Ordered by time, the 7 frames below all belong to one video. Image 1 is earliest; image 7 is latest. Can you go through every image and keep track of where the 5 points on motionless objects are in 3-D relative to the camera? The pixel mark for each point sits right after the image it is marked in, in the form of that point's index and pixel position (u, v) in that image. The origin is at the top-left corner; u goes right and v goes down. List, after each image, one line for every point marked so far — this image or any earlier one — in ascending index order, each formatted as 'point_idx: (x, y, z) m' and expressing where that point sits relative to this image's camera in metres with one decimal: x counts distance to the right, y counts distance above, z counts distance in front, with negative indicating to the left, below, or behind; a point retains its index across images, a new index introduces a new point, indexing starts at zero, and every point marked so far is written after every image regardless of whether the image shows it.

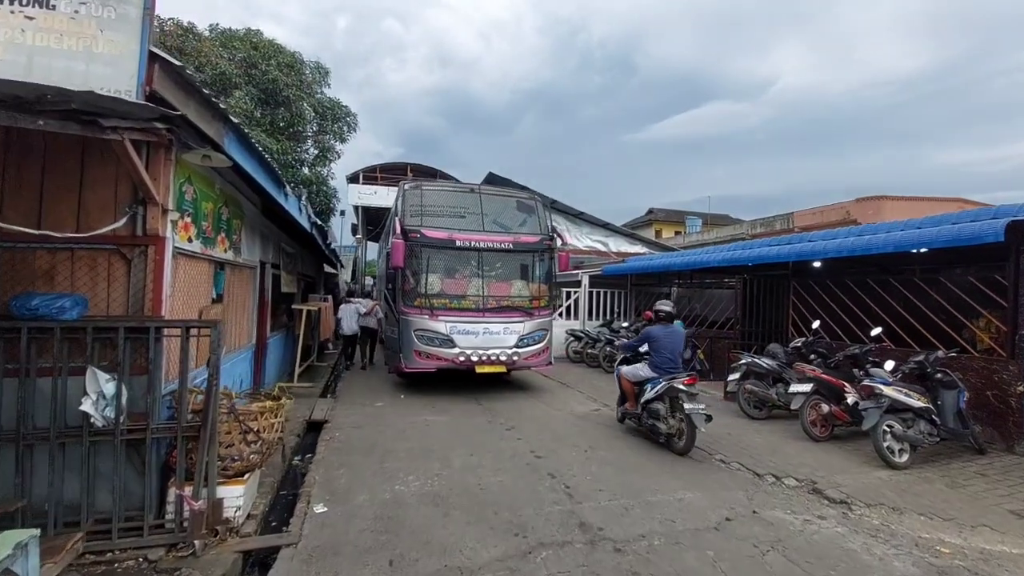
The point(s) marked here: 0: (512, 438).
0: (0.0, -2.0, +6.7) m
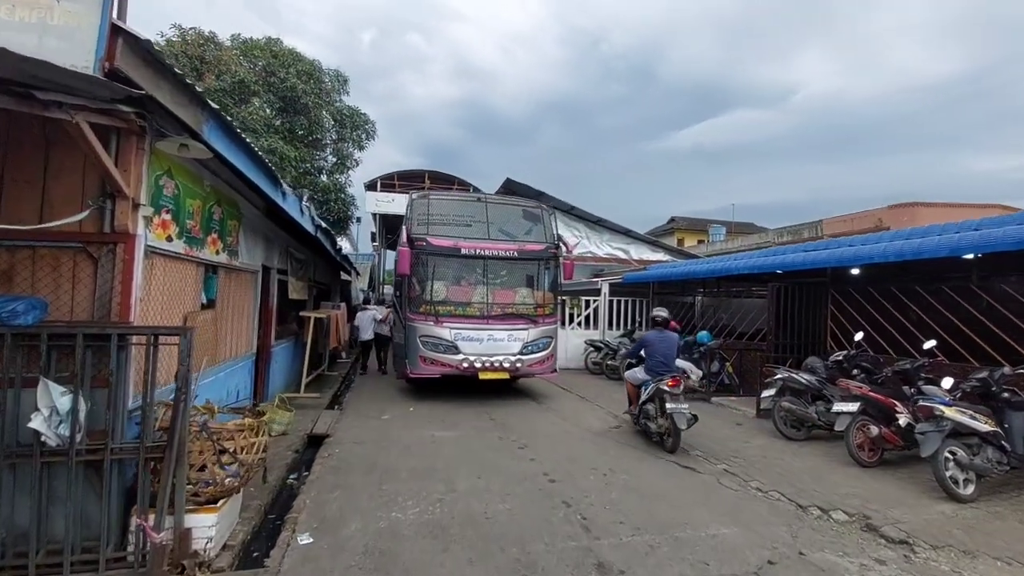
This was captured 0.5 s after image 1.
0: (+0.2, -2.1, +6.1) m
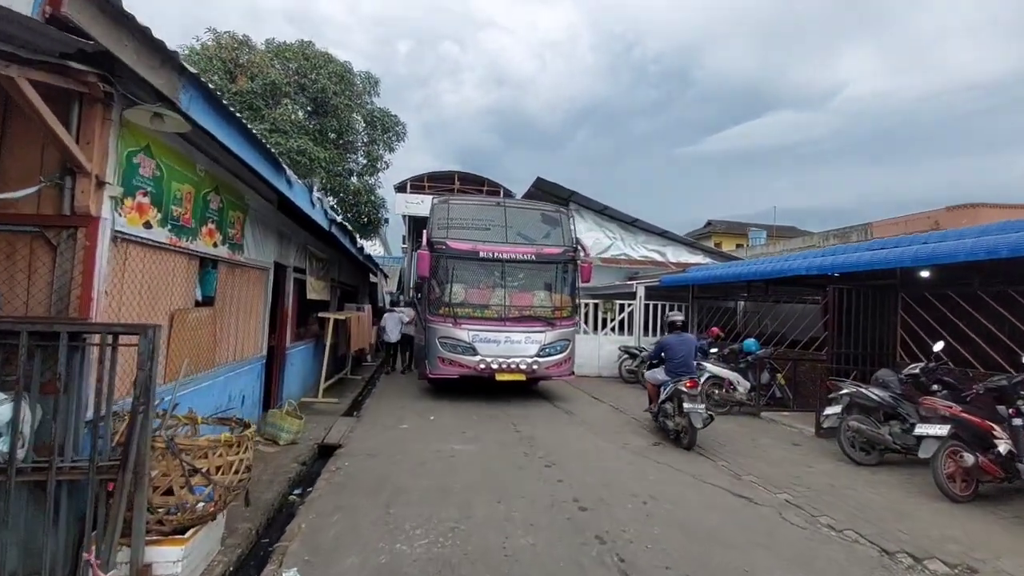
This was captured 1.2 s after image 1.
0: (+0.4, -2.1, +5.4) m
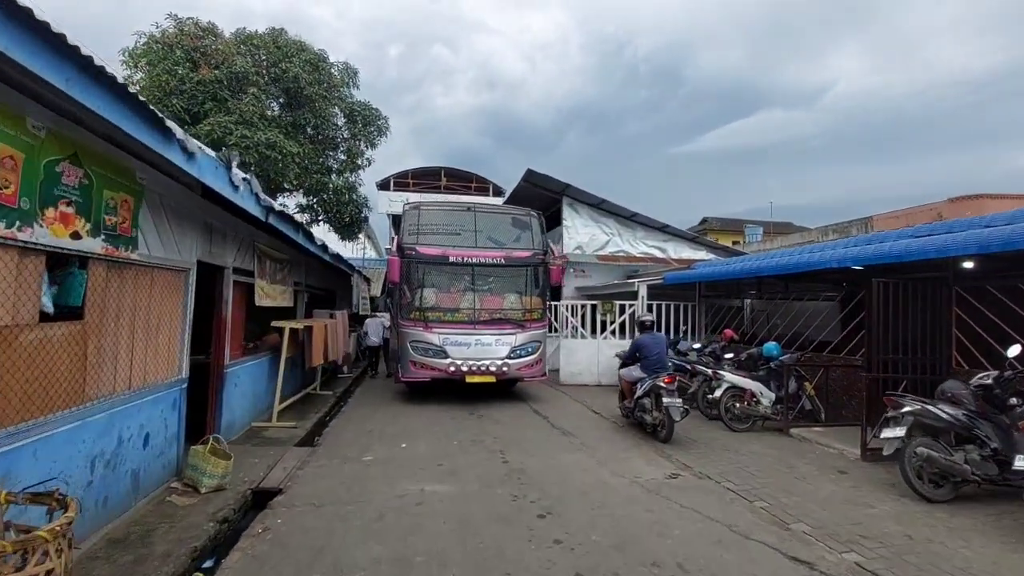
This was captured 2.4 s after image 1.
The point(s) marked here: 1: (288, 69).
0: (+0.3, -2.1, +4.1) m
1: (-8.0, +7.8, +18.0) m
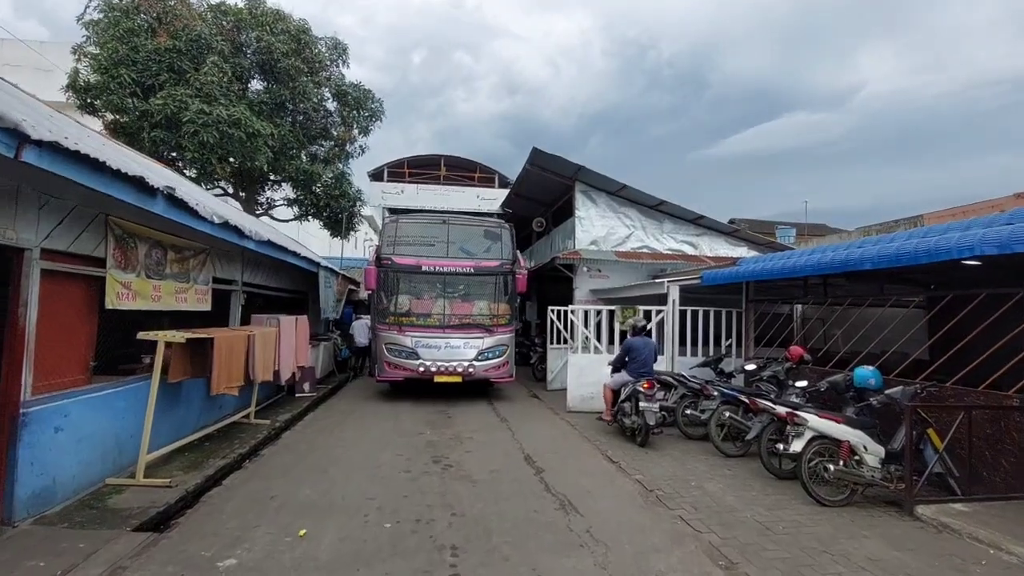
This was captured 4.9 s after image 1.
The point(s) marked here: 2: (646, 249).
0: (-0.1, -2.0, +1.5) m
1: (-7.9, +7.8, +15.8) m
2: (+3.8, +1.1, +14.2) m
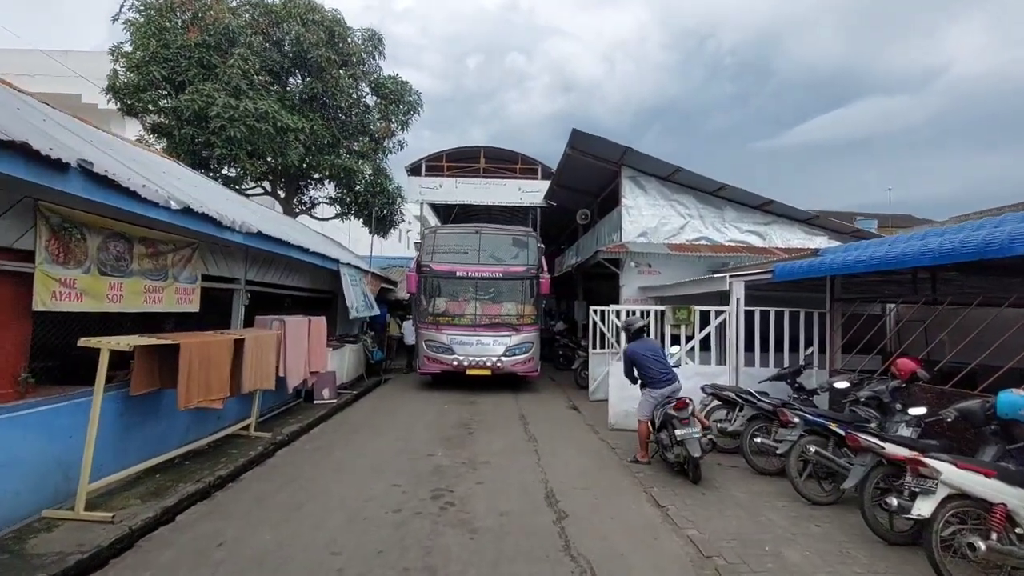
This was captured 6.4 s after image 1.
0: (-0.5, -2.0, +0.3) m
1: (-6.7, +7.8, +15.4) m
2: (+4.8, +1.2, +12.4) m
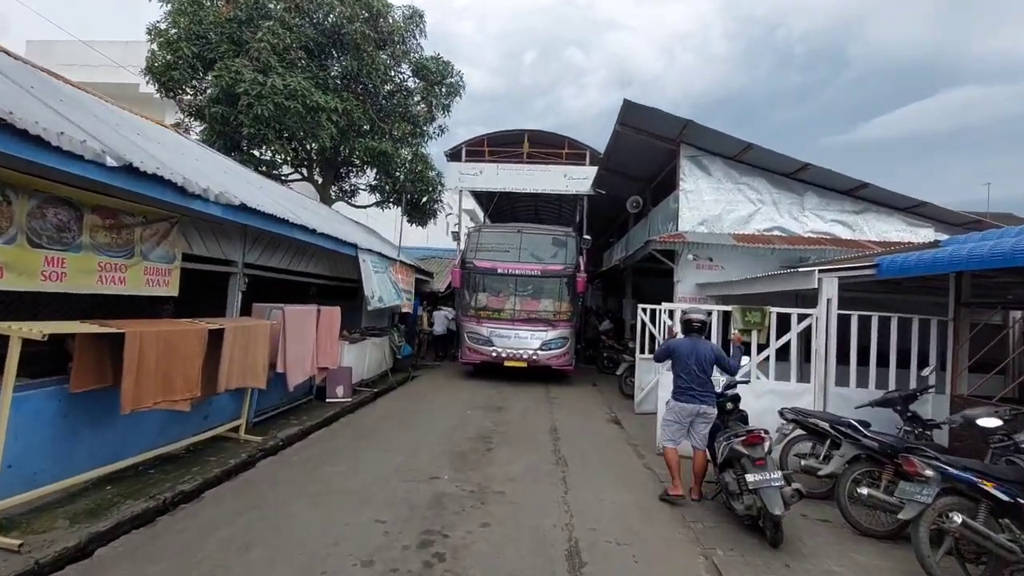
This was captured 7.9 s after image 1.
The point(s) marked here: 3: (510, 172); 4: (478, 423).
0: (-0.9, -1.9, -0.9) m
1: (-5.3, +8.2, +14.6) m
2: (+5.6, +1.2, +10.6) m
3: (-0.1, +4.1, +17.6) m
4: (-0.6, -2.2, +8.2) m
